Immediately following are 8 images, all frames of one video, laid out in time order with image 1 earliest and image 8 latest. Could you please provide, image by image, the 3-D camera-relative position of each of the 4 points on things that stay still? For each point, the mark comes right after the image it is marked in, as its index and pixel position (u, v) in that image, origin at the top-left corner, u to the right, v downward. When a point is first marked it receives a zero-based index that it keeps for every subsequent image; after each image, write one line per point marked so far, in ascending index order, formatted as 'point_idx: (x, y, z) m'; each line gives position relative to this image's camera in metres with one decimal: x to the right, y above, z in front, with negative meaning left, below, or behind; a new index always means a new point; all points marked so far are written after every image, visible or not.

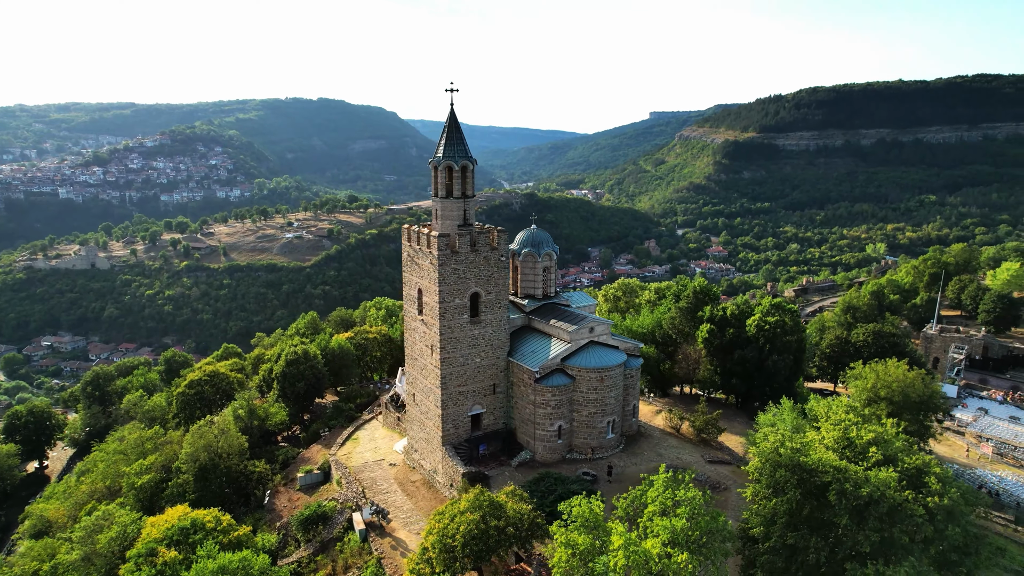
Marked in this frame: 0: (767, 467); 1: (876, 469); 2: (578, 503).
0: (+6.0, -4.2, +13.0) m
1: (+8.2, -4.1, +12.2) m
2: (+1.6, -5.0, +12.7) m
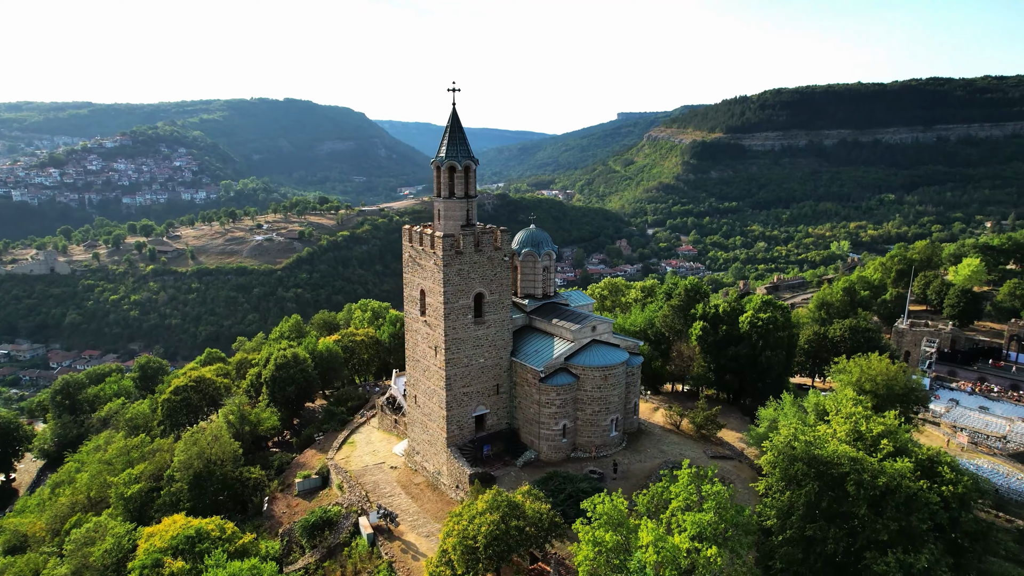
0: (+6.5, -4.2, +13.2) m
1: (+8.7, -3.9, +12.5) m
2: (+2.1, -5.0, +12.8) m
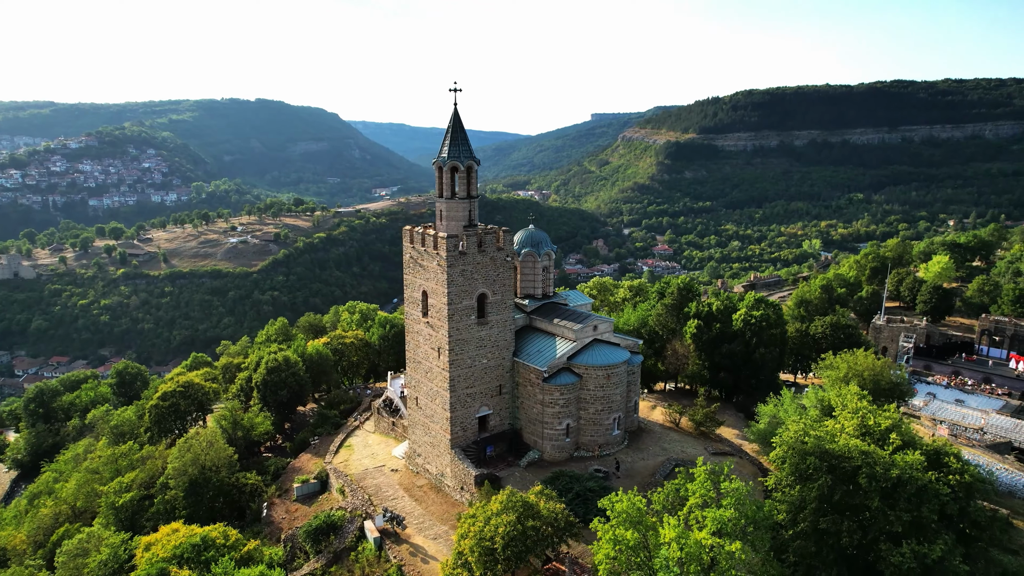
0: (+6.9, -4.1, +13.4) m
1: (+9.1, -3.9, +12.8) m
2: (+2.5, -5.0, +12.8) m
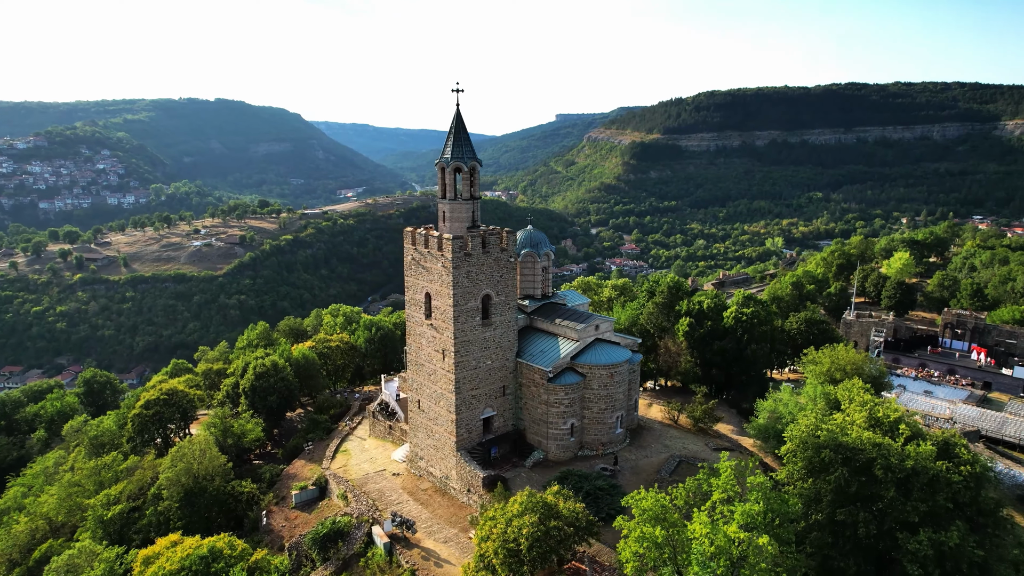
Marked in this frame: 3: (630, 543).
0: (+7.4, -4.0, +13.7) m
1: (+9.6, -3.8, +13.2) m
2: (+3.0, -4.9, +12.9) m
3: (+2.6, -5.6, +12.1) m
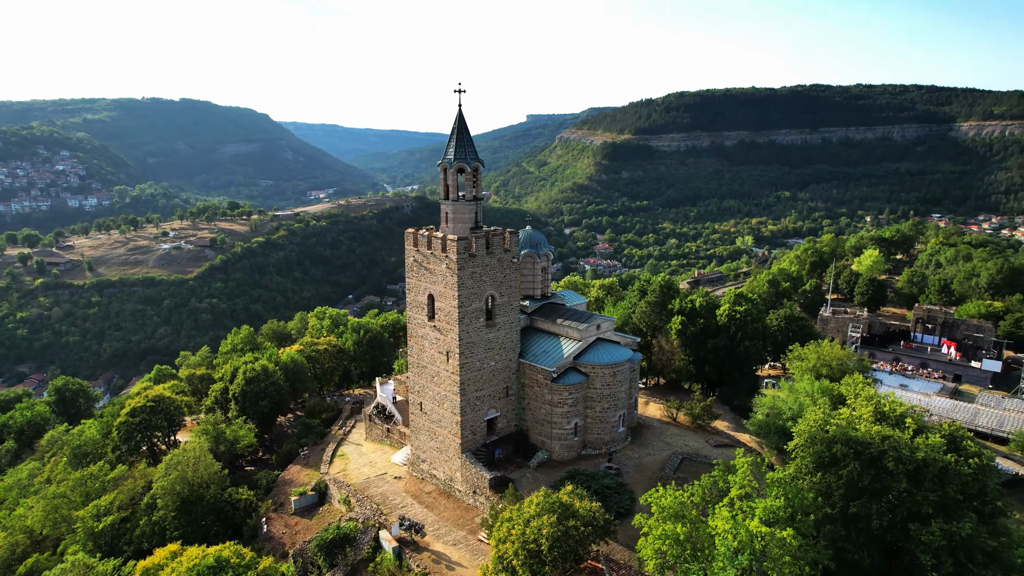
0: (+7.8, -4.0, +14.0) m
1: (+10.1, -3.7, +13.5) m
2: (+3.5, -4.9, +13.1) m
3: (+3.1, -5.6, +12.2) m
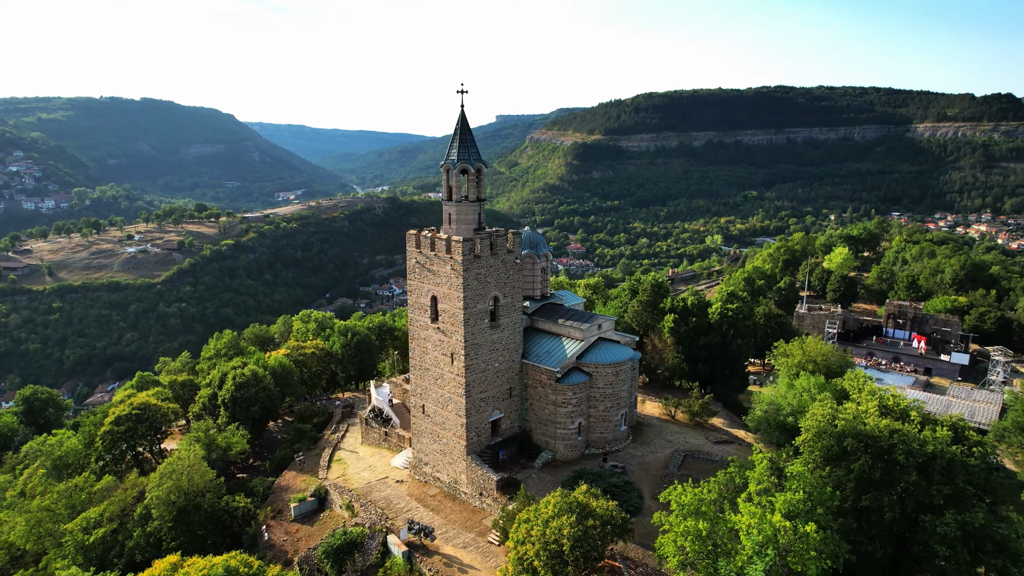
0: (+8.2, -3.9, +14.3) m
1: (+10.5, -3.6, +13.9) m
2: (+4.0, -4.9, +13.2) m
3: (+3.6, -5.6, +12.3) m
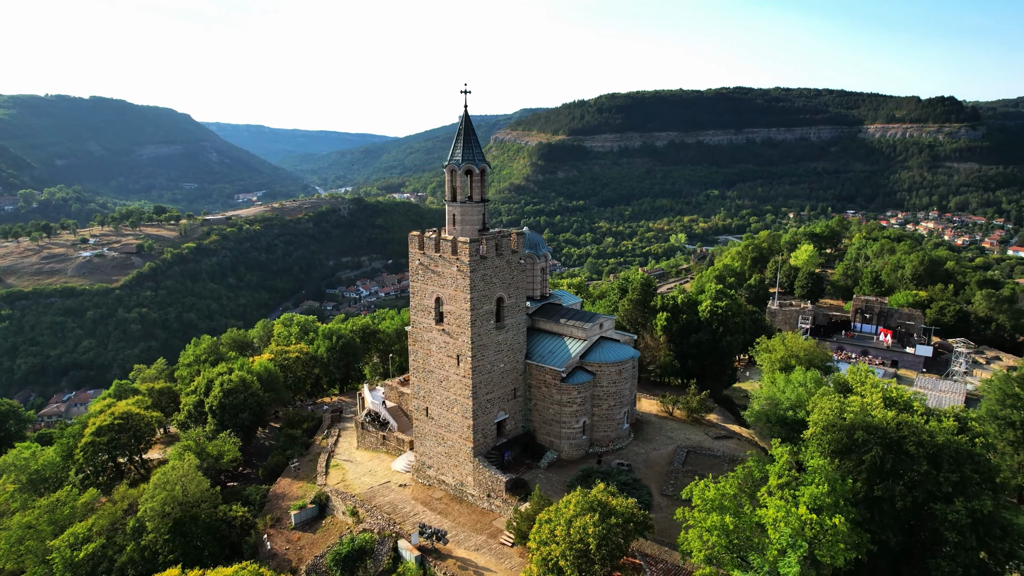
0: (+8.8, -3.8, +14.7) m
1: (+11.0, -3.5, +14.4) m
2: (+4.5, -4.9, +13.4) m
3: (+4.3, -5.6, +12.5) m
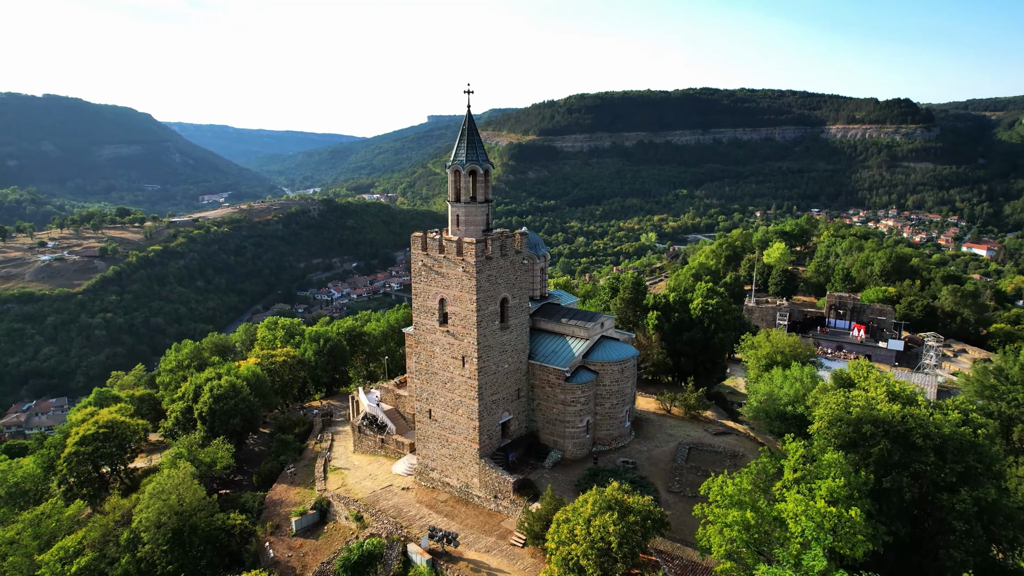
0: (+9.2, -3.8, +15.0) m
1: (+11.4, -3.4, +14.9) m
2: (+5.0, -4.9, +13.6) m
3: (+4.8, -5.5, +12.6) m
